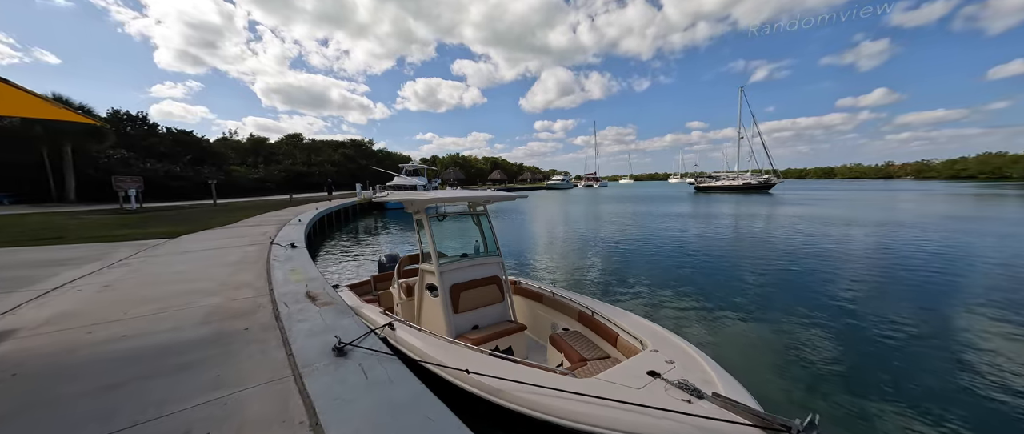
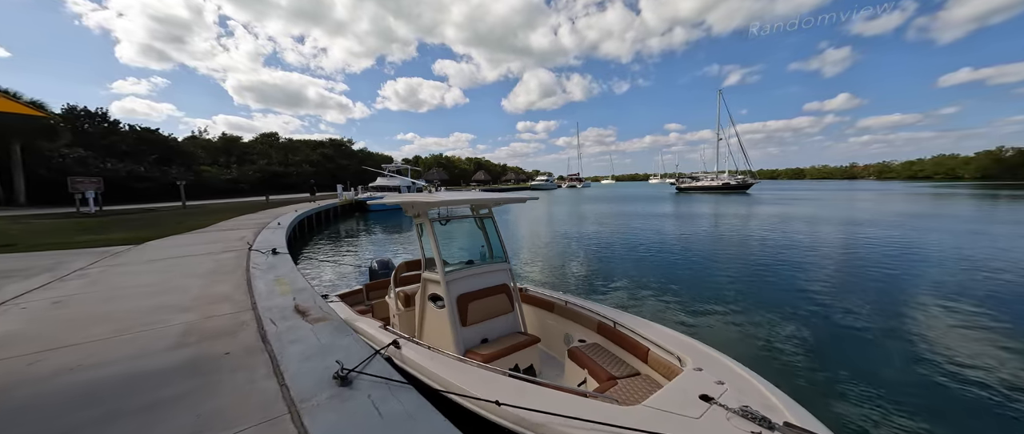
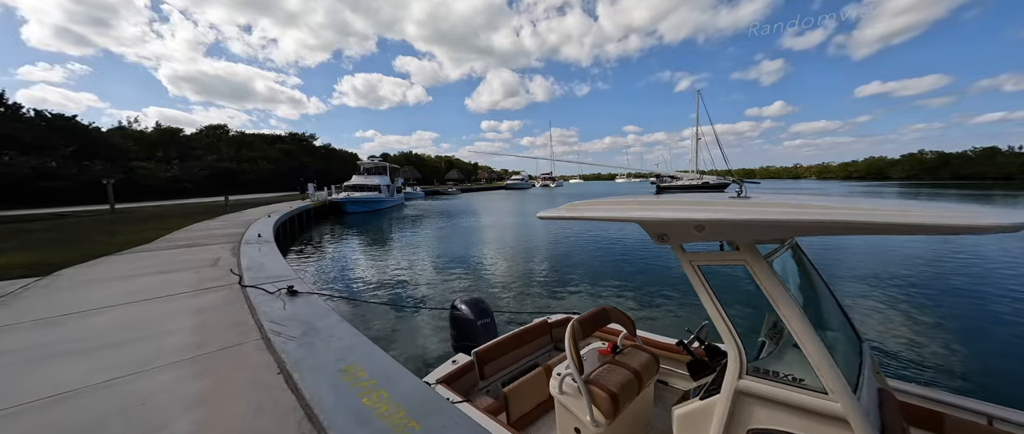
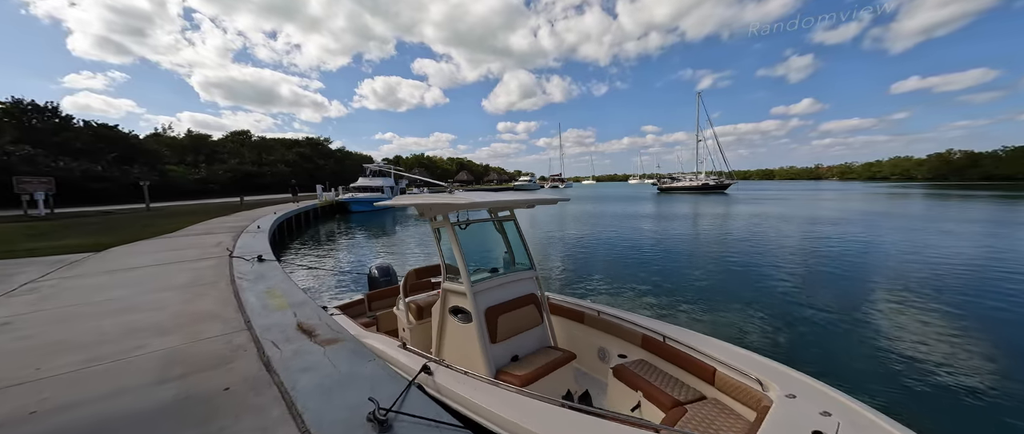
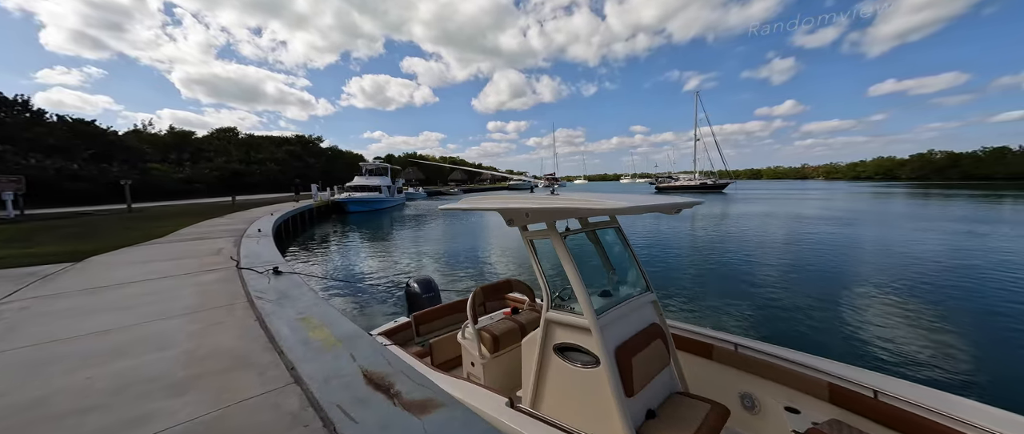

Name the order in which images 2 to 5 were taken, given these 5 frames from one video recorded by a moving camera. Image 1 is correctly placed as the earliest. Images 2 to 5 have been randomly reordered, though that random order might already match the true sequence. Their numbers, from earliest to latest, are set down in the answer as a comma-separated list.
2, 4, 5, 3
